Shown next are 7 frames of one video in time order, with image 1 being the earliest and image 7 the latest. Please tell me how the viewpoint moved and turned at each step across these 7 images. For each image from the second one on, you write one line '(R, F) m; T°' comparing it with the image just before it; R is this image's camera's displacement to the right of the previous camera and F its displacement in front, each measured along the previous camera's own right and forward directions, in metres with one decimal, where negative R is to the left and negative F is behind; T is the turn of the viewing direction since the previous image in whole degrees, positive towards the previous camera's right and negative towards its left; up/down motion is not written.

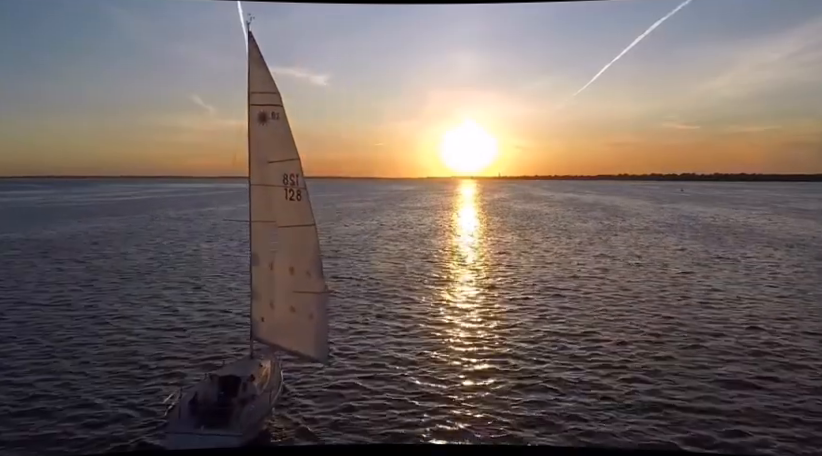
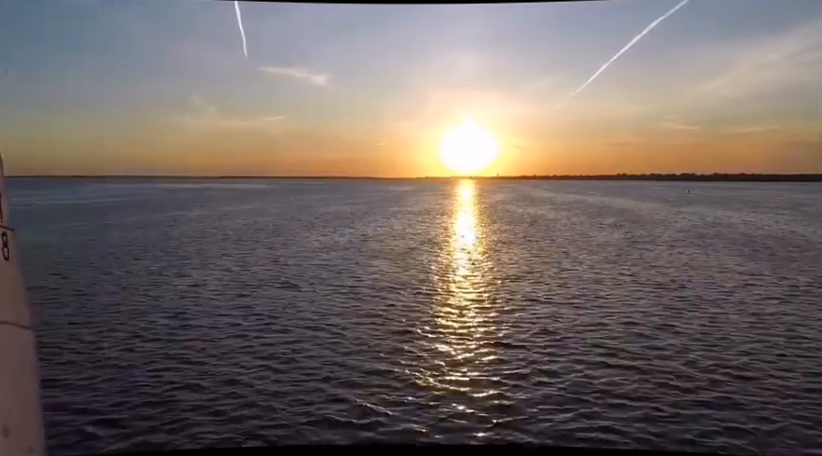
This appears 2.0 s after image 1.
(+0.8, +6.5) m; 0°
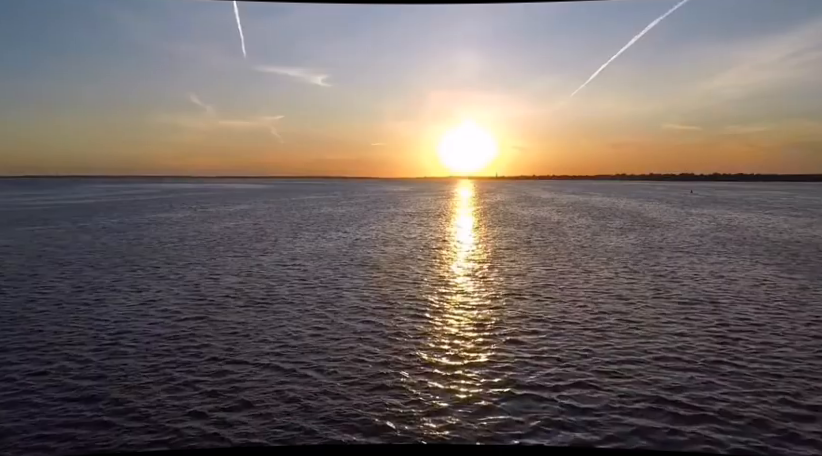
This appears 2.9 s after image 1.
(+0.3, +3.0) m; 0°
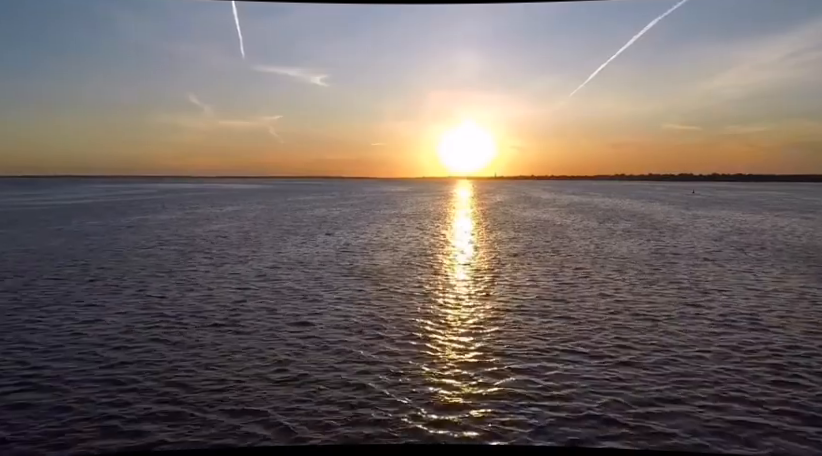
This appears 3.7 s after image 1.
(+0.3, +2.6) m; 0°
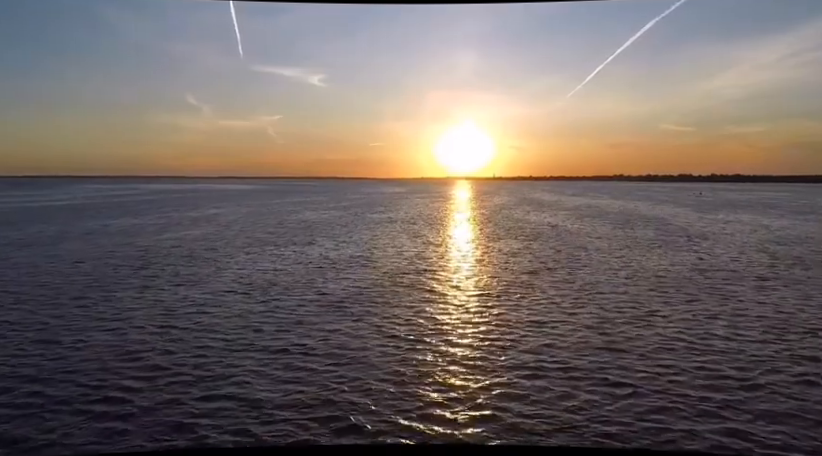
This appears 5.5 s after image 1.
(+0.4, +5.6) m; 0°
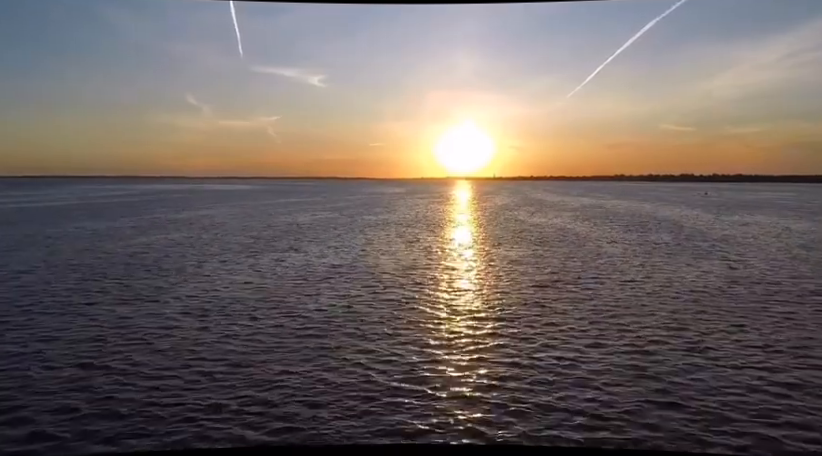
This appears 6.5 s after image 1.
(+0.3, +3.6) m; 0°
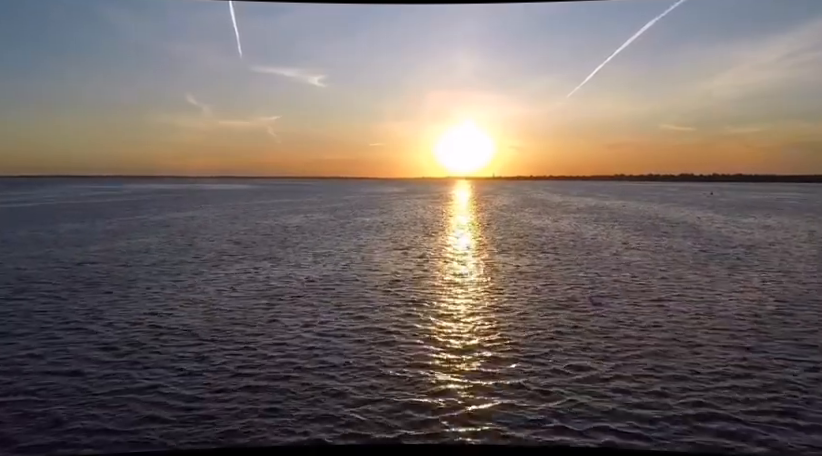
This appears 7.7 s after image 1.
(+0.3, +3.8) m; 0°
